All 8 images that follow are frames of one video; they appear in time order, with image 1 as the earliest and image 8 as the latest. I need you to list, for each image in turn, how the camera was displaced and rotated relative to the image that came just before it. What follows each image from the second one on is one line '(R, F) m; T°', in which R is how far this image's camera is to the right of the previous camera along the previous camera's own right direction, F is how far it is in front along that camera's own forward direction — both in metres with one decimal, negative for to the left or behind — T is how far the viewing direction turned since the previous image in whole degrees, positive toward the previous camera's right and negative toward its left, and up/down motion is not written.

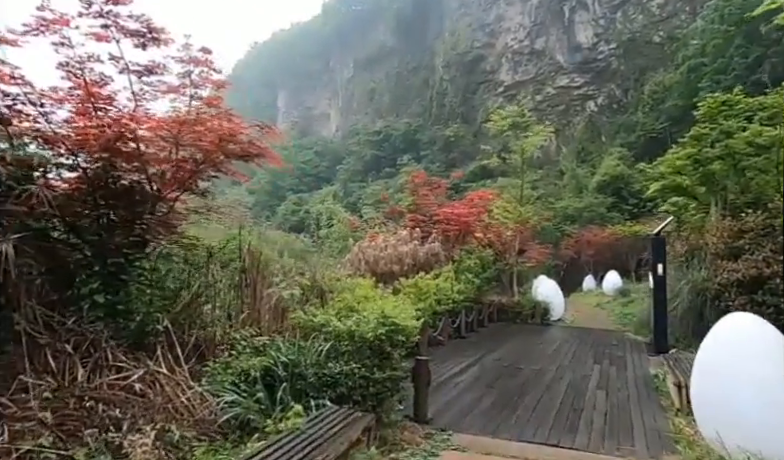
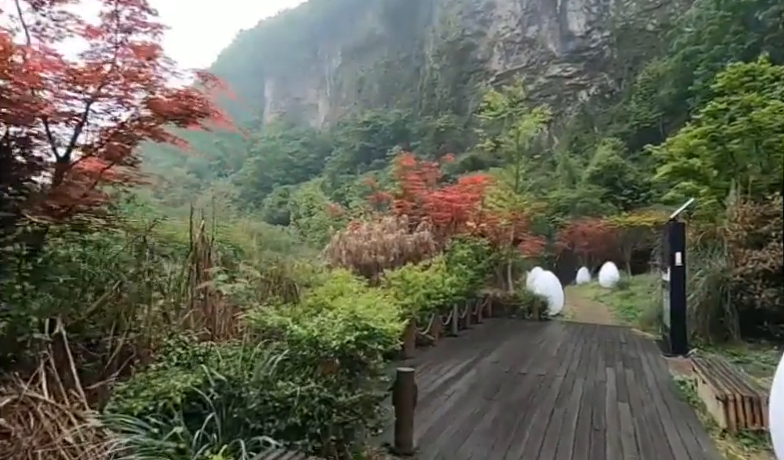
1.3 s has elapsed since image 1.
(+0.1, +0.8) m; +1°
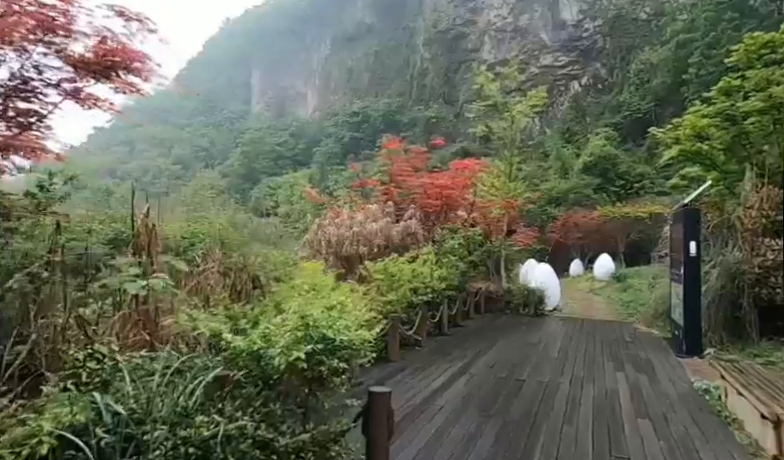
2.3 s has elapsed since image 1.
(+0.1, +0.7) m; +1°
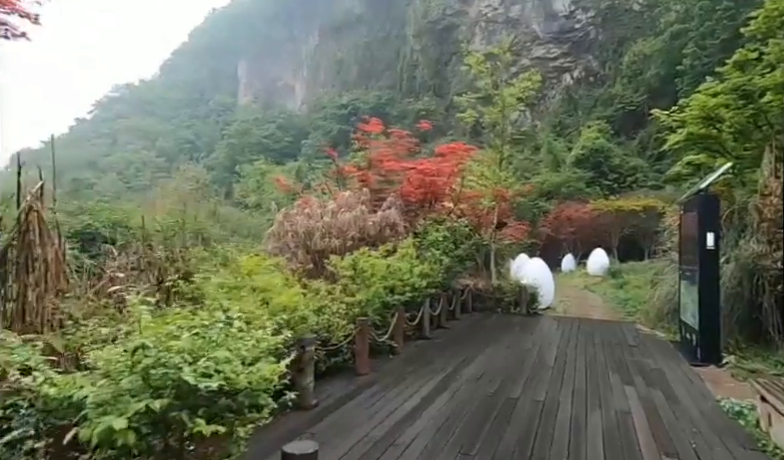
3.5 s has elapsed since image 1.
(+0.2, +0.8) m; +1°
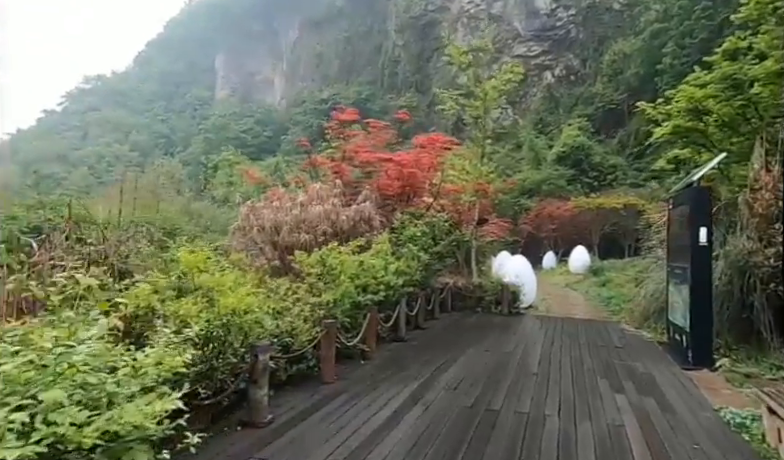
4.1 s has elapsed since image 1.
(+0.1, +0.4) m; +2°
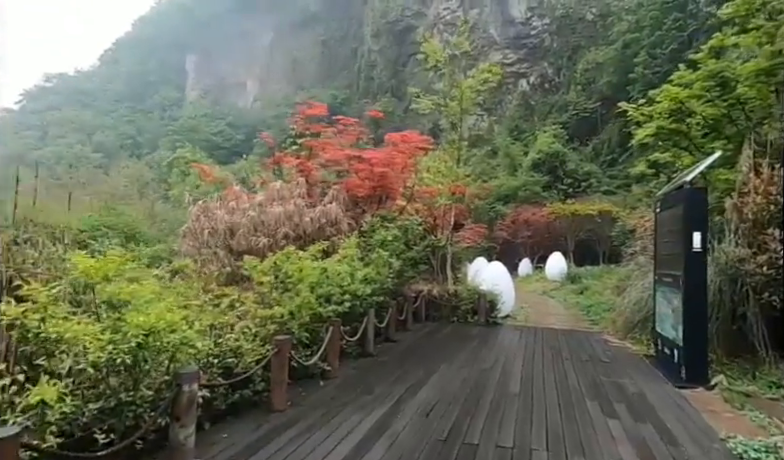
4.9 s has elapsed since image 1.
(+0.1, +0.5) m; +3°
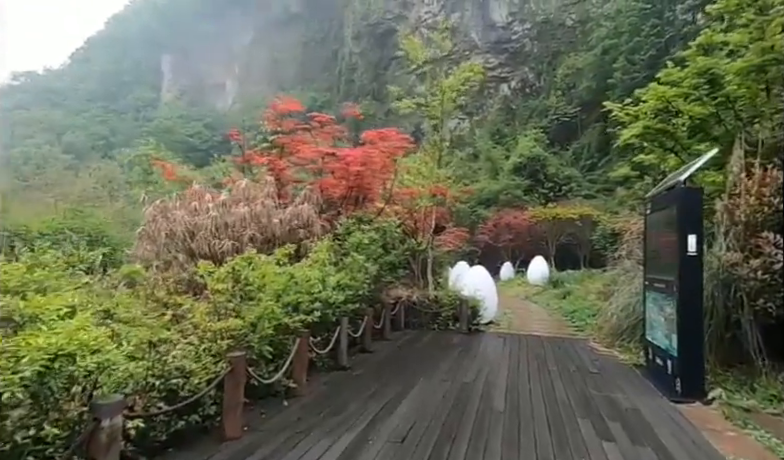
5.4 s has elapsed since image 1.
(+0.1, +0.4) m; +2°
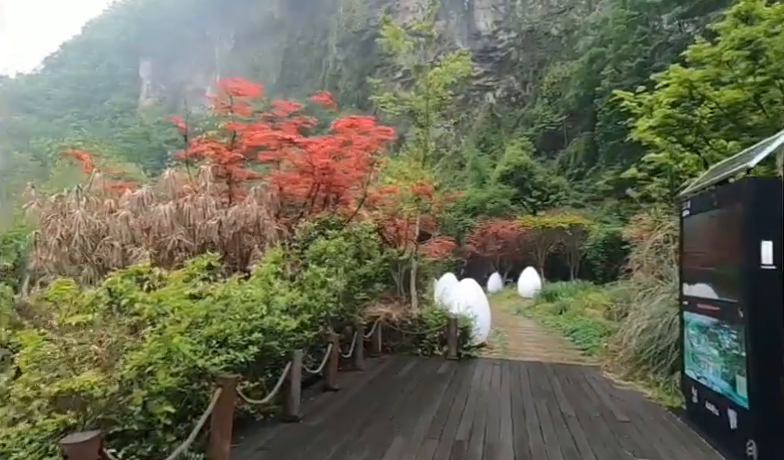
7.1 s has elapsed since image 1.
(+0.1, +1.1) m; +2°
